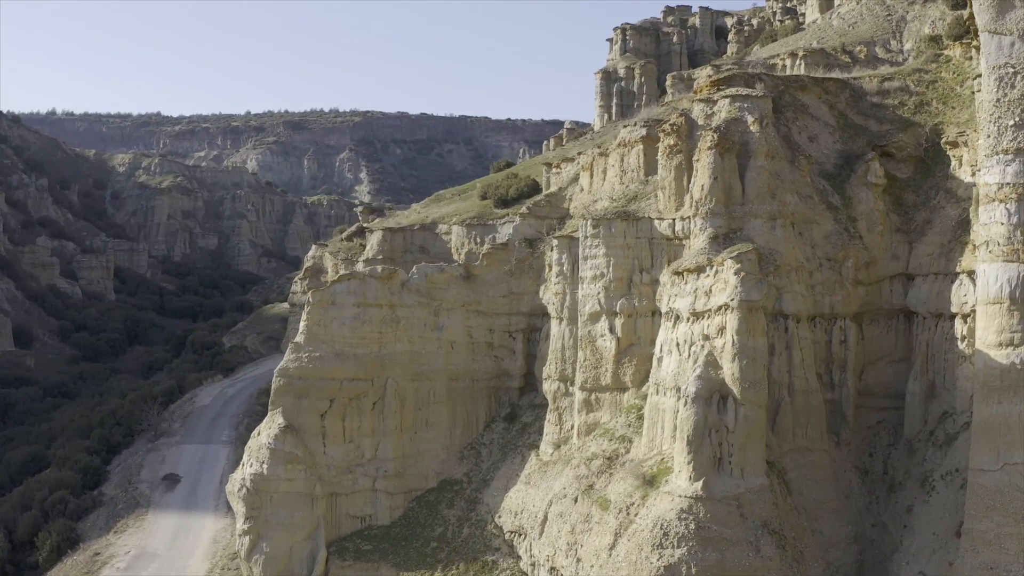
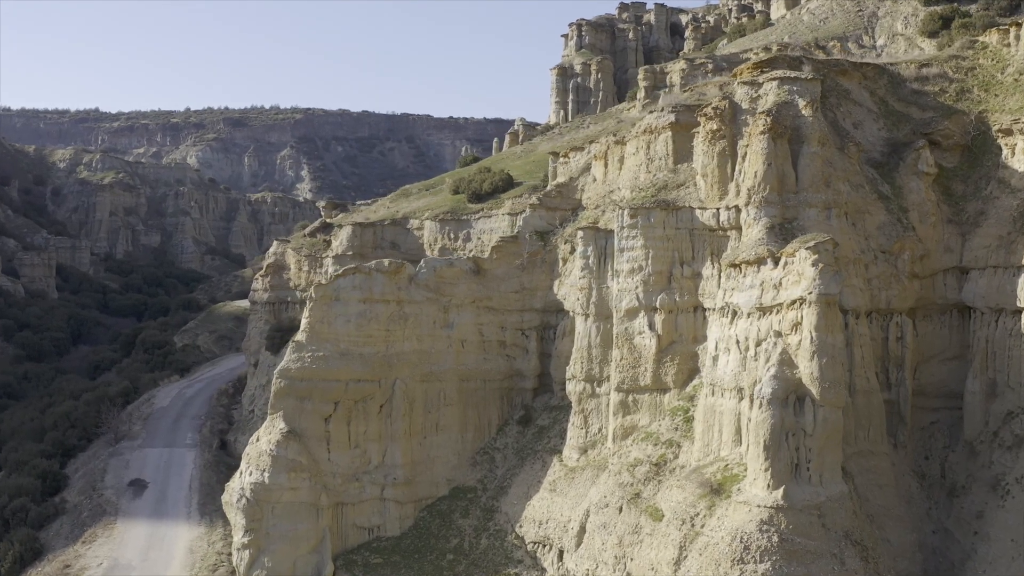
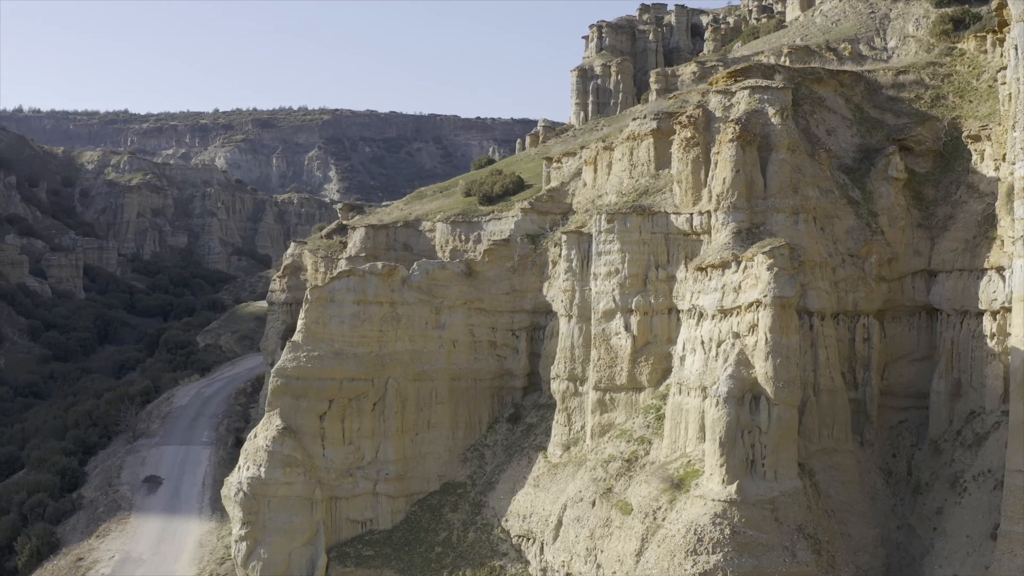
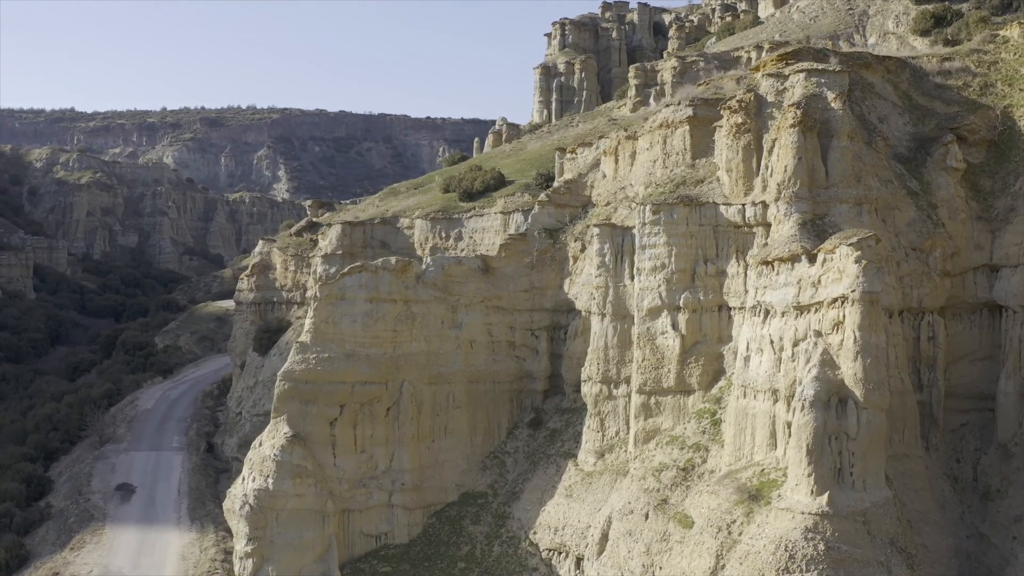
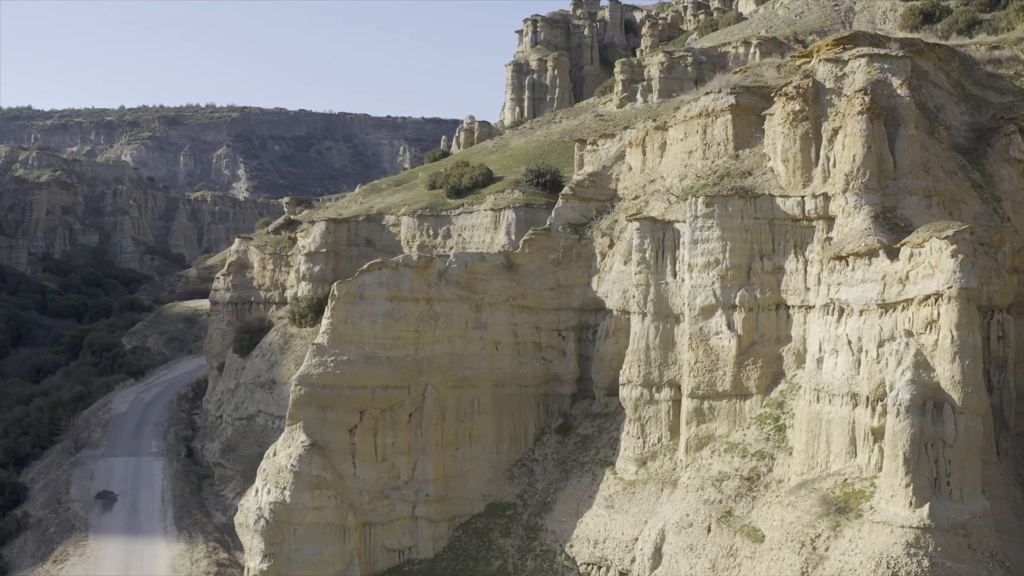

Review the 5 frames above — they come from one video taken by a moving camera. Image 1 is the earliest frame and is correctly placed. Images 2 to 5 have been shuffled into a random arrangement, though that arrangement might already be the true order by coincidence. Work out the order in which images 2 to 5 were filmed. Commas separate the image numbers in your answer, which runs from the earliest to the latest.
3, 2, 4, 5
